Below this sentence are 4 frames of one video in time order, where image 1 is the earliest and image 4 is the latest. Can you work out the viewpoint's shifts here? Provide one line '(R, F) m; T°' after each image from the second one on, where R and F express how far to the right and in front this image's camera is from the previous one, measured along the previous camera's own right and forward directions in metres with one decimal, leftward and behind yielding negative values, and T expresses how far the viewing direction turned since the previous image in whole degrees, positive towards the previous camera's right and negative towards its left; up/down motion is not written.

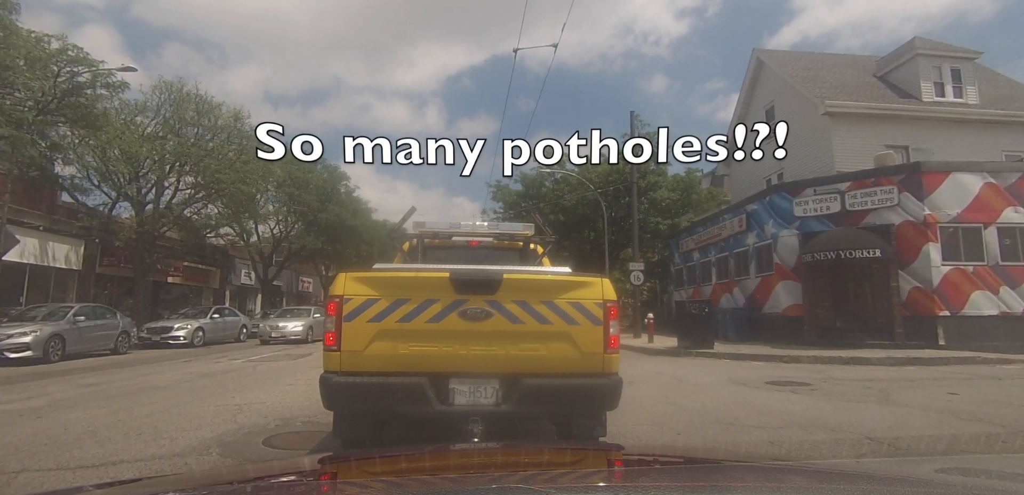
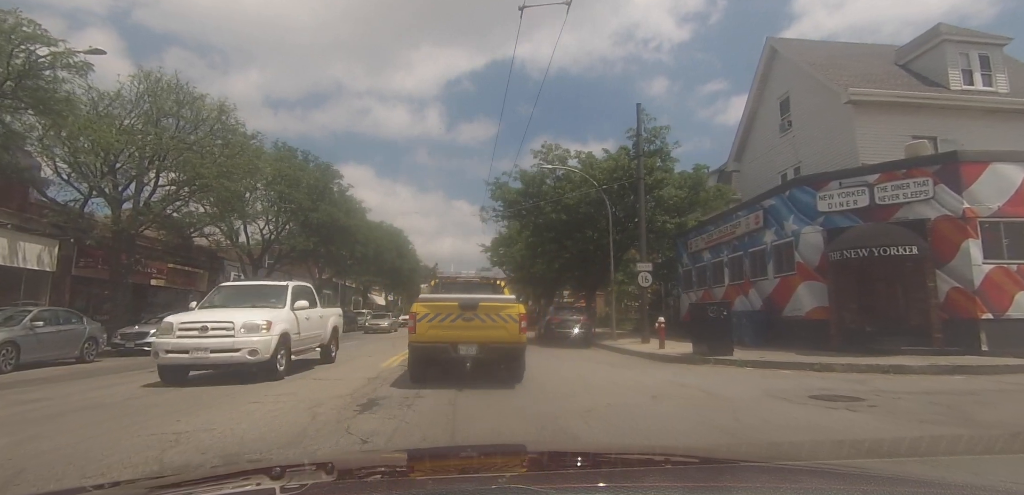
(0.0, +0.5) m; 0°
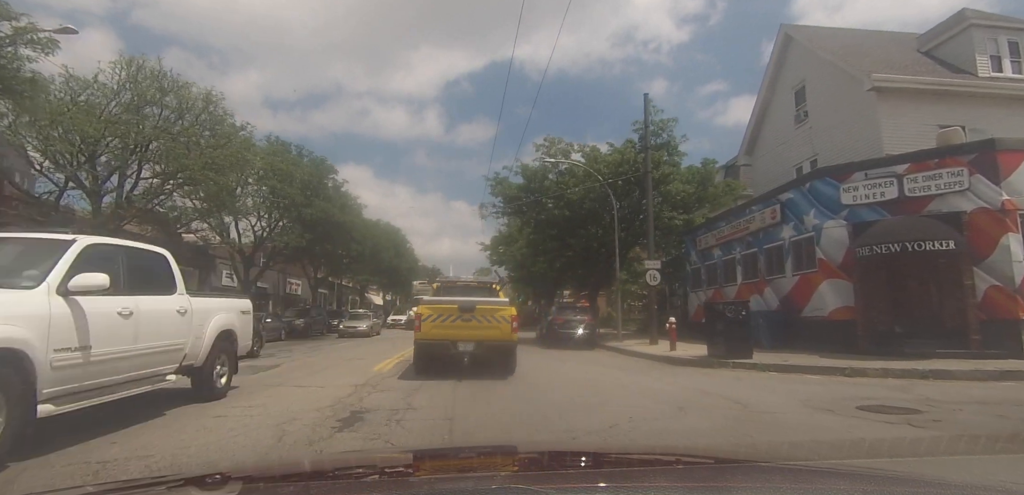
(0.0, +0.4) m; 0°
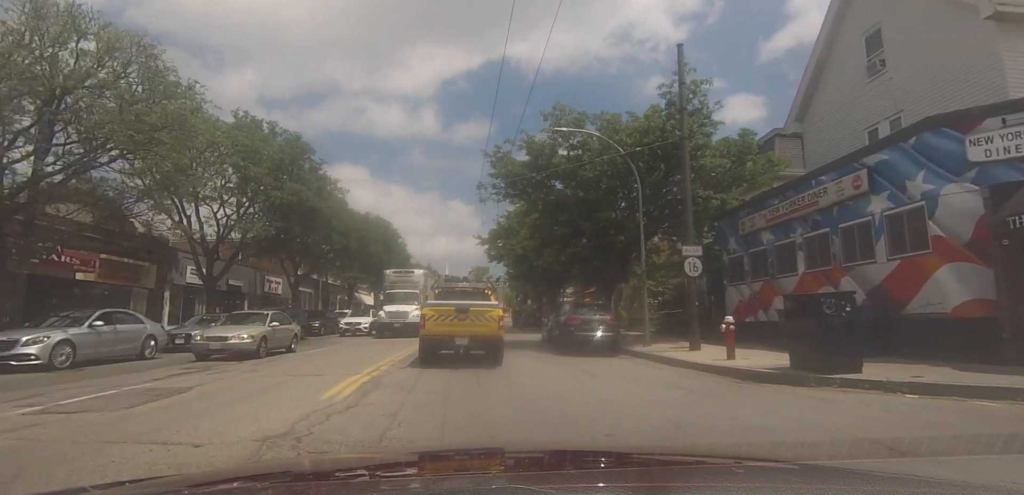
(-0.1, +1.6) m; 0°
